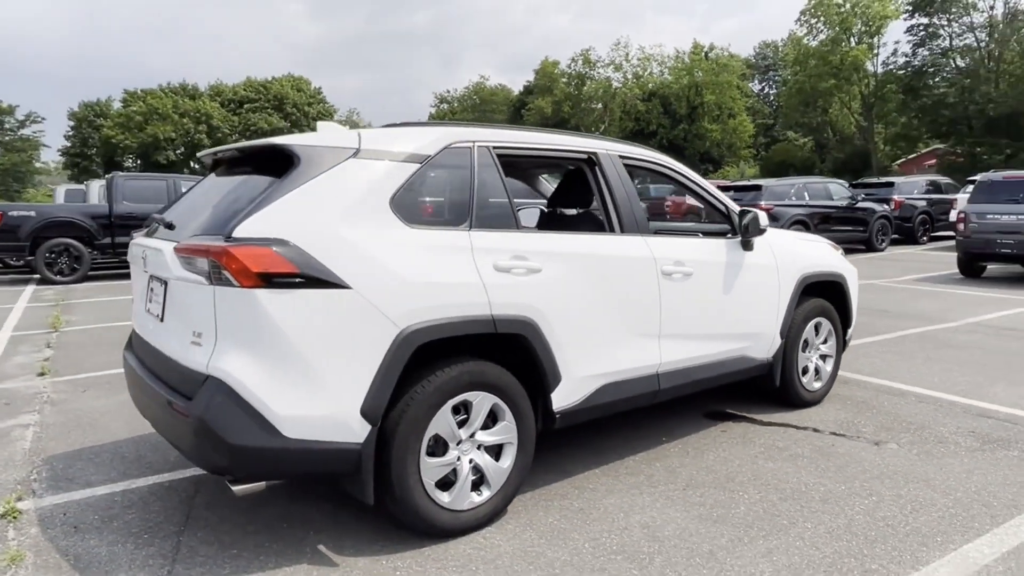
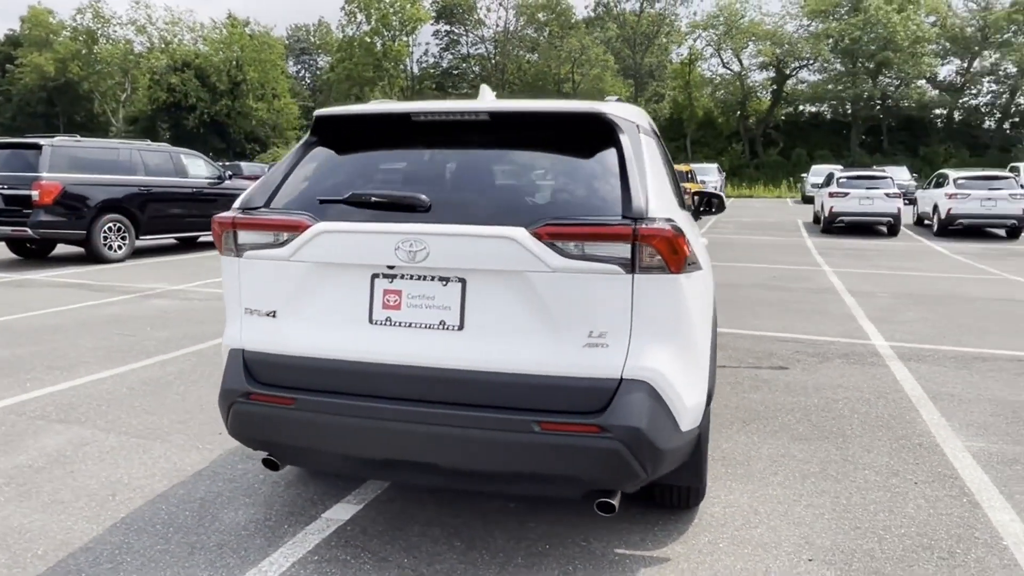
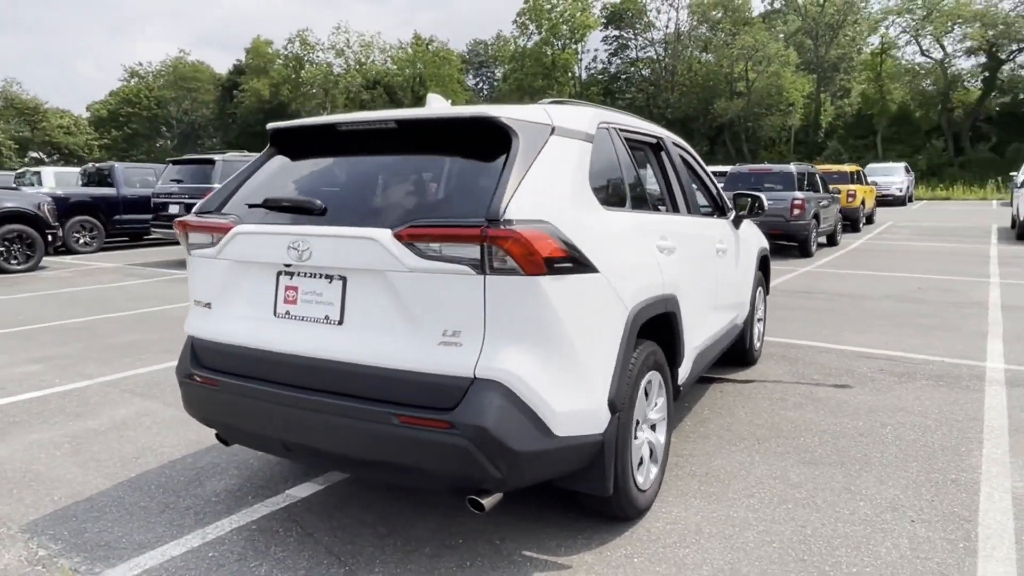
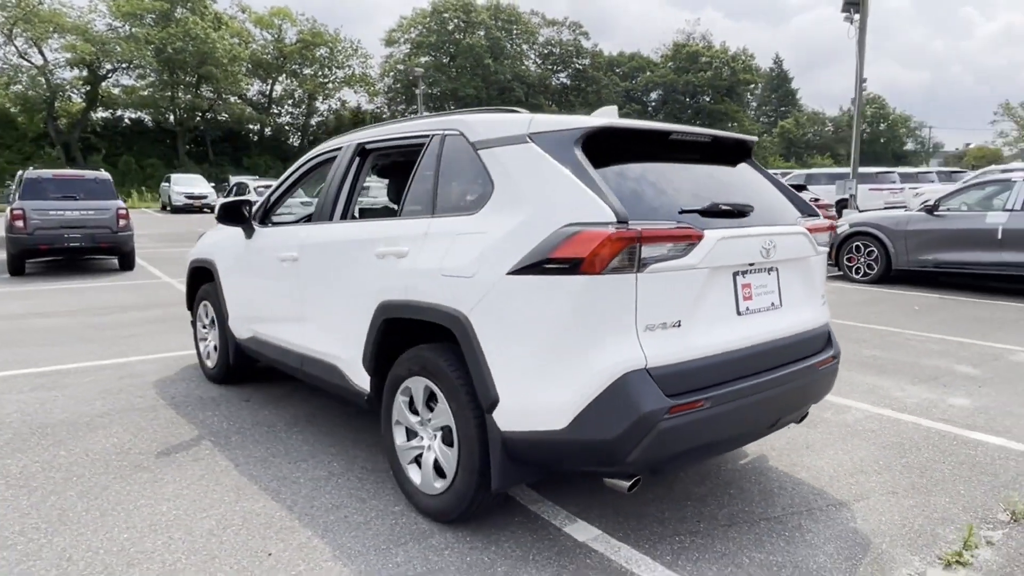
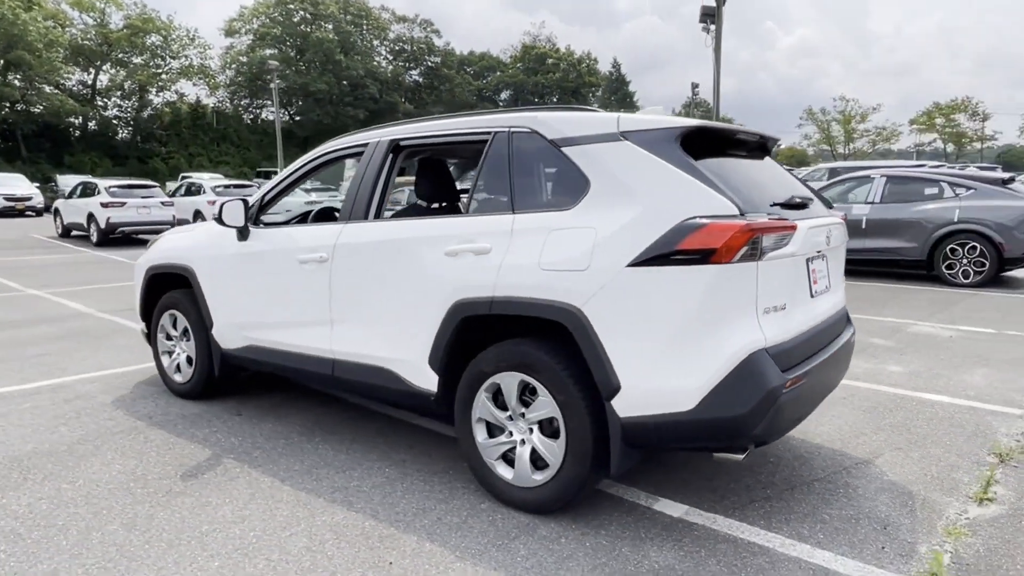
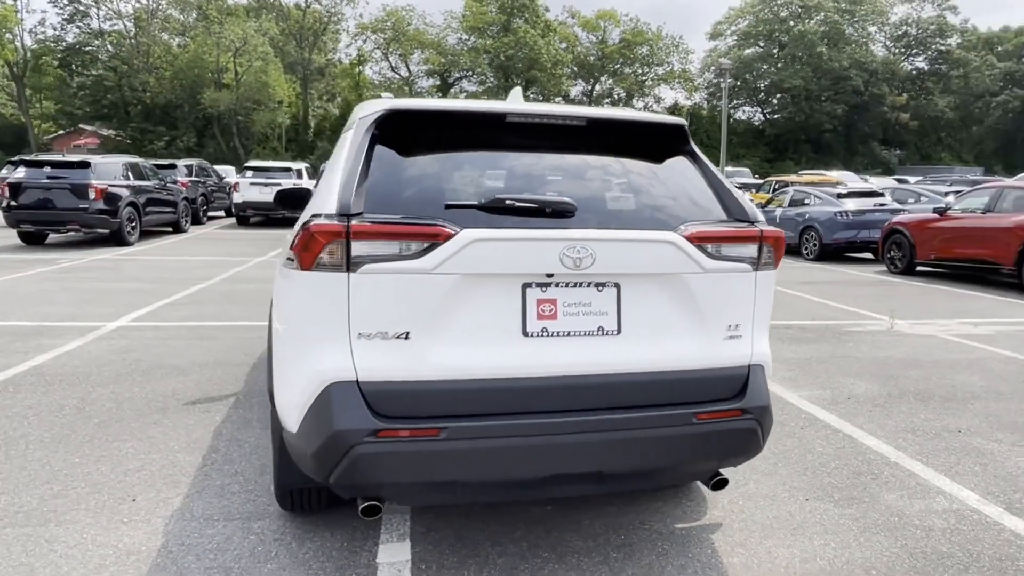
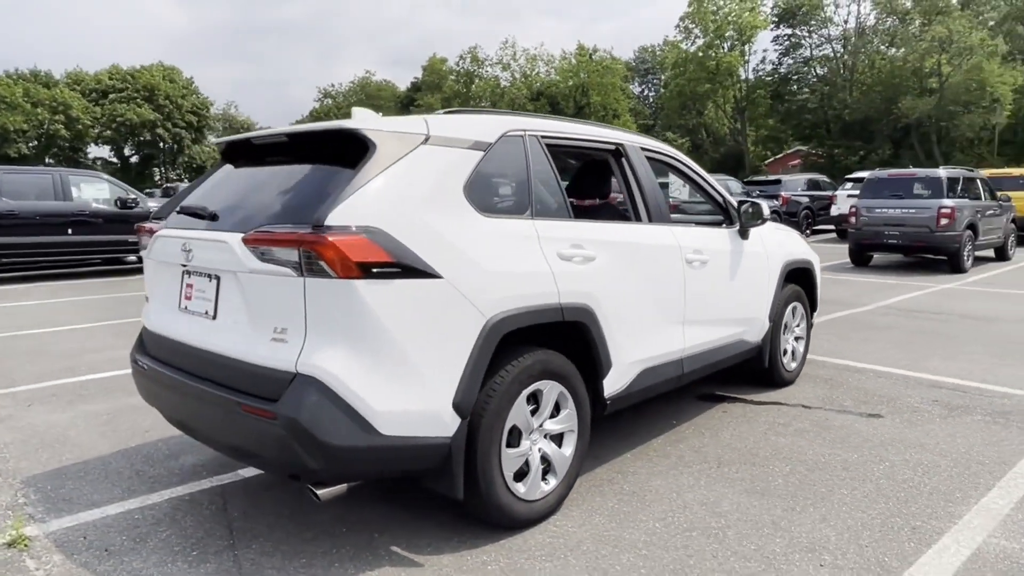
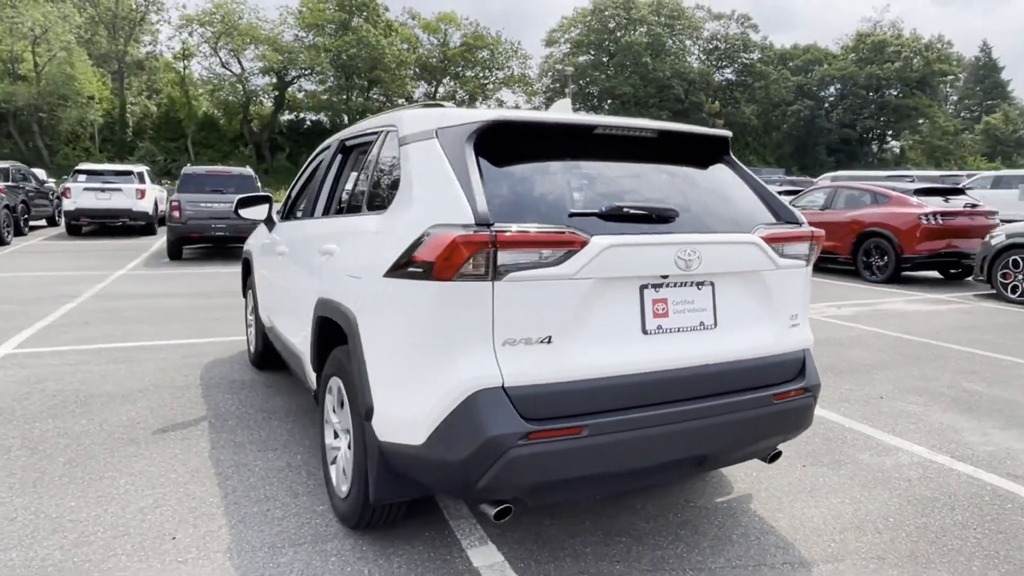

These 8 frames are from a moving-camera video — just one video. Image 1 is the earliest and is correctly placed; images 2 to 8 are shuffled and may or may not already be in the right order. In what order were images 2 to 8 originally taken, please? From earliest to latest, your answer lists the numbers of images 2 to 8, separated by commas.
7, 3, 2, 6, 8, 4, 5
